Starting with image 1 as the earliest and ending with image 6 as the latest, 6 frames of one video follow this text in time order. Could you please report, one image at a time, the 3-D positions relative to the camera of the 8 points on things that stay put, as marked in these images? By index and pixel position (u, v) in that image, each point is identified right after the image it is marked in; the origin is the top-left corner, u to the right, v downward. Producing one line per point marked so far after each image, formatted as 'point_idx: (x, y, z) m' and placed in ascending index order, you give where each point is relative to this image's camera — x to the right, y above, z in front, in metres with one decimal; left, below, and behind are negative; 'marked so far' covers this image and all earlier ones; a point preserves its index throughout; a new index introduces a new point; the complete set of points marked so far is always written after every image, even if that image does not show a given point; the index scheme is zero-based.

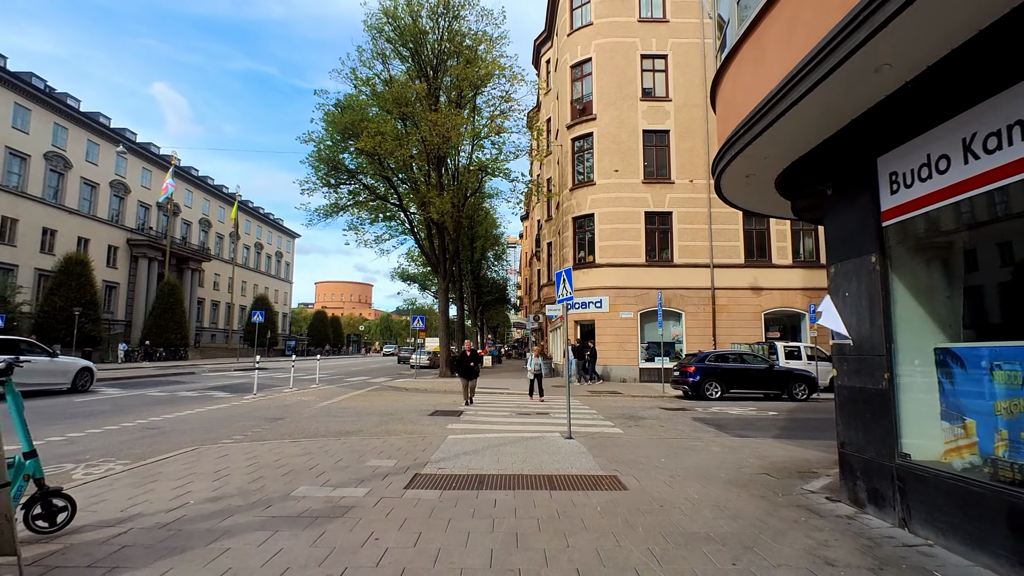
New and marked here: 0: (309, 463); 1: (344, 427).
0: (-2.4, -2.1, +6.6) m
1: (-3.0, -2.5, +9.9) m
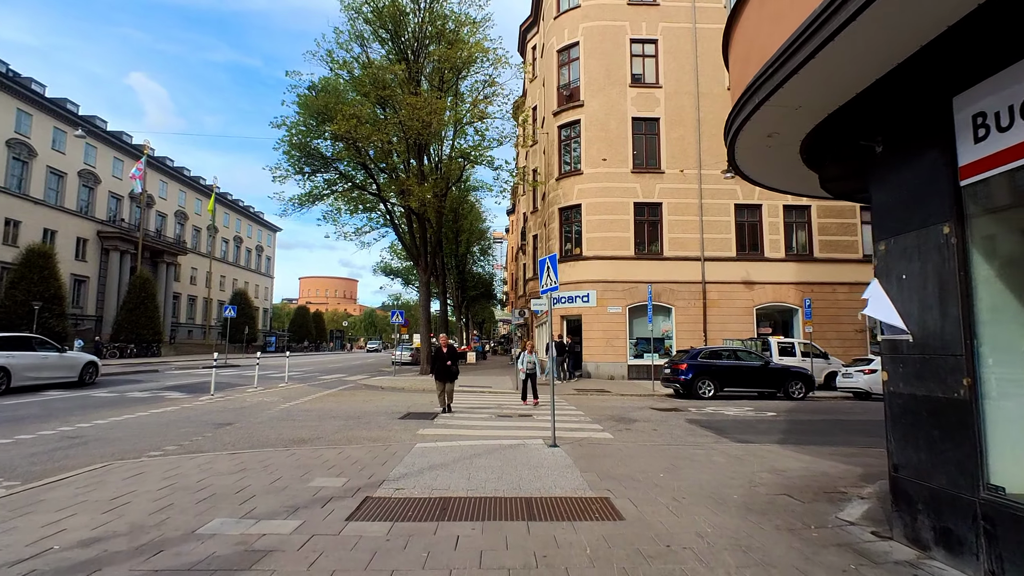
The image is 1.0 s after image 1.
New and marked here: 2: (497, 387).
0: (-2.7, -1.9, +5.5) m
1: (-3.3, -2.3, +8.7) m
2: (-0.5, -3.5, +19.7) m
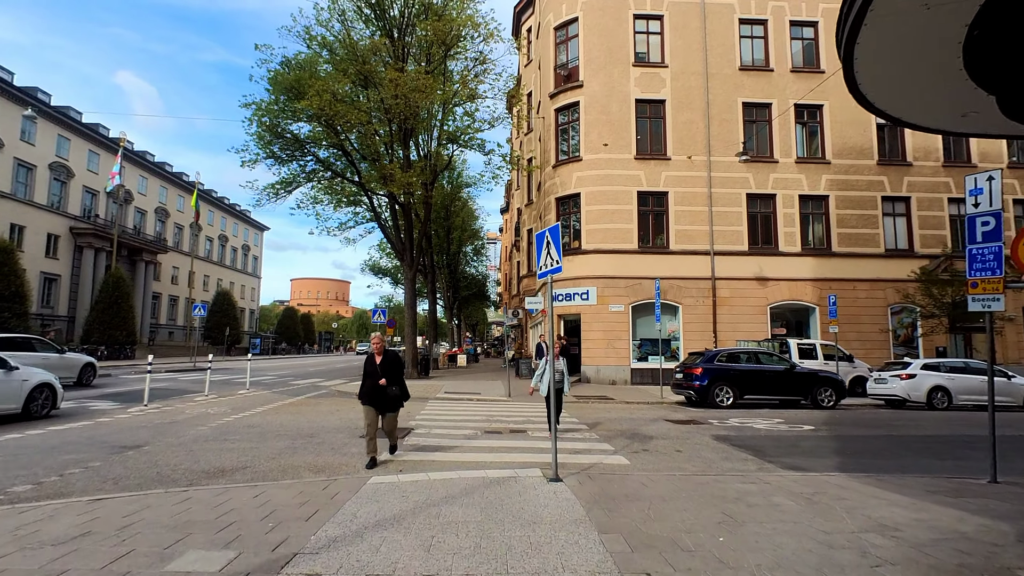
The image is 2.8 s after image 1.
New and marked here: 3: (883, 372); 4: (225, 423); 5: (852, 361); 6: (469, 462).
0: (-2.8, -1.7, +3.4) m
1: (-3.5, -2.1, +6.7) m
2: (-0.8, -3.4, +17.6) m
3: (+10.5, -2.4, +15.6) m
4: (-5.1, -2.4, +9.9) m
5: (+11.1, -2.4, +18.0) m
6: (-0.6, -2.3, +7.2) m
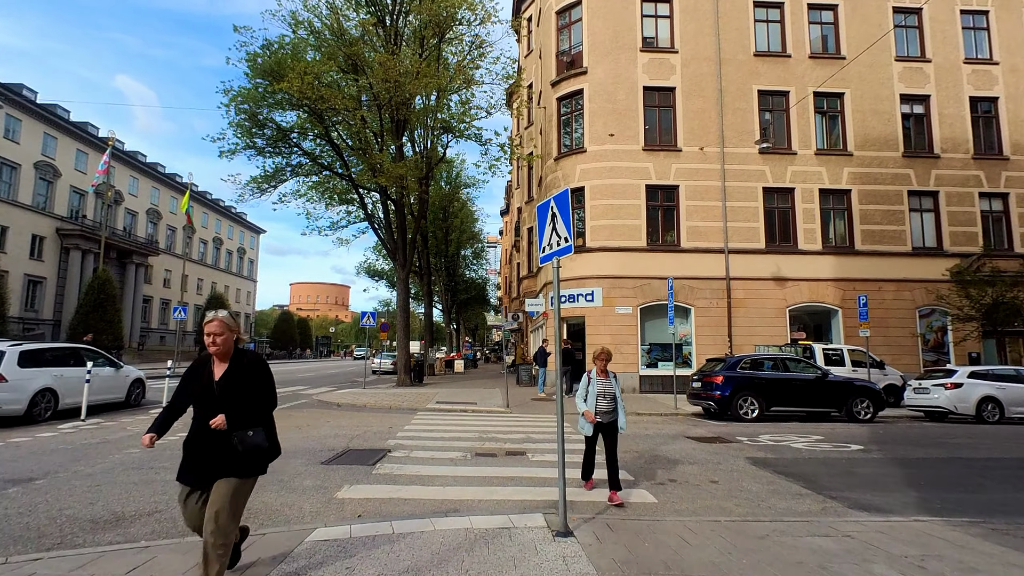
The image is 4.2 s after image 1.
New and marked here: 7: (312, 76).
0: (-2.8, -1.6, +1.8) m
1: (-3.5, -2.0, +5.1) m
2: (-0.8, -3.3, +16.0) m
3: (+10.5, -2.4, +14.0) m
4: (-5.2, -2.3, +8.3) m
5: (+11.0, -2.4, +16.4) m
6: (-0.6, -2.2, +5.7) m
7: (-7.0, +7.4, +19.2) m
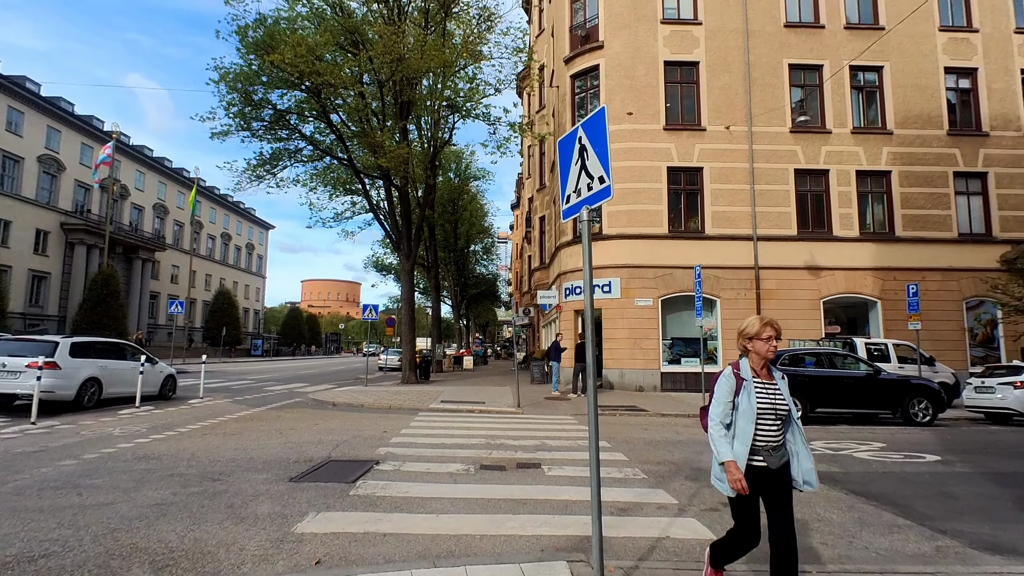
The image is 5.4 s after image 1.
0: (-2.8, -1.4, +0.5) m
1: (-3.4, -1.8, +3.8) m
2: (-0.5, -3.0, +14.7) m
3: (+10.7, -2.1, +12.5) m
4: (-5.0, -2.1, +7.0) m
5: (+11.3, -2.1, +14.8) m
6: (-0.5, -1.9, +4.3) m
7: (-6.6, +7.7, +18.0) m
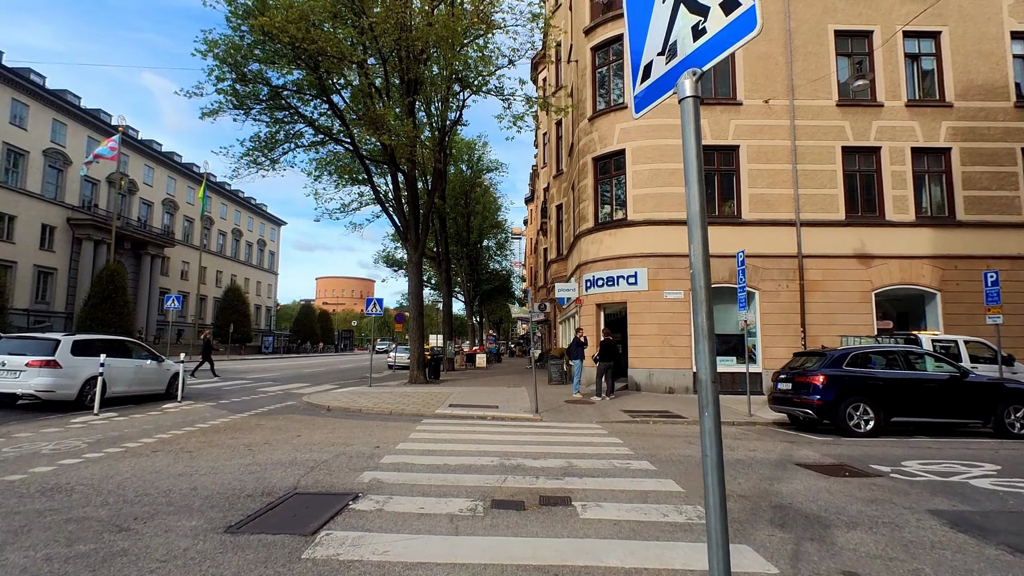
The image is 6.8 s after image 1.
0: (-2.8, -1.2, -1.0) m
1: (-3.3, -1.6, +2.3) m
2: (-0.1, -2.8, +13.1) m
3: (+11.1, -1.8, +10.5) m
4: (-4.8, -1.9, +5.5) m
5: (+11.7, -1.8, +12.9) m
6: (-0.4, -1.7, +2.7) m
7: (-6.2, +7.9, +16.4) m
